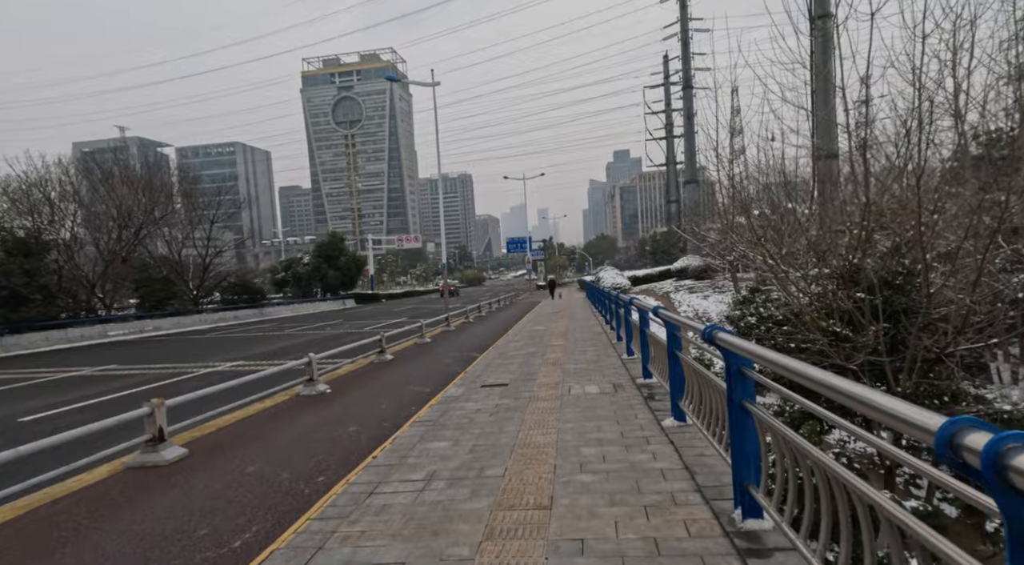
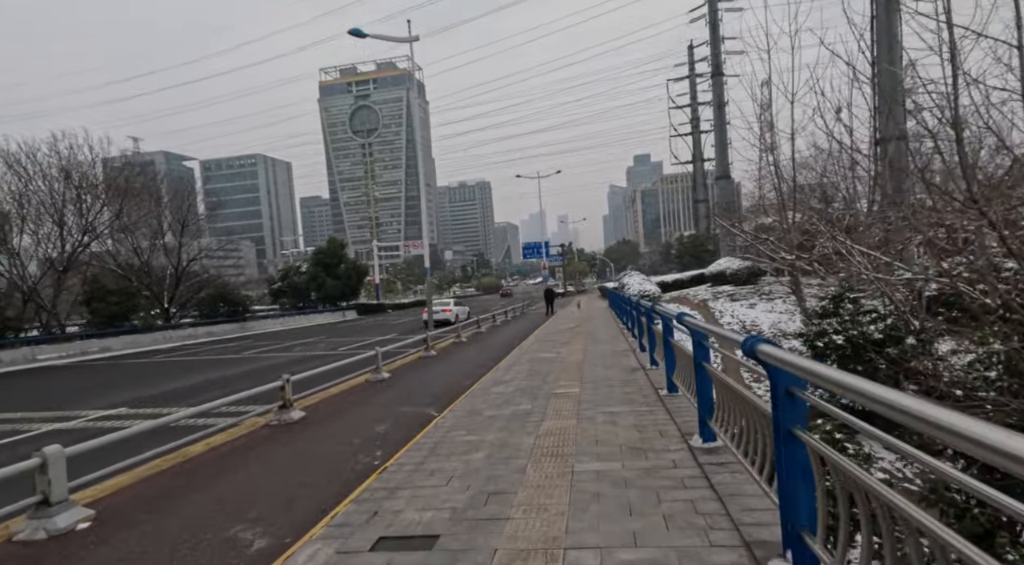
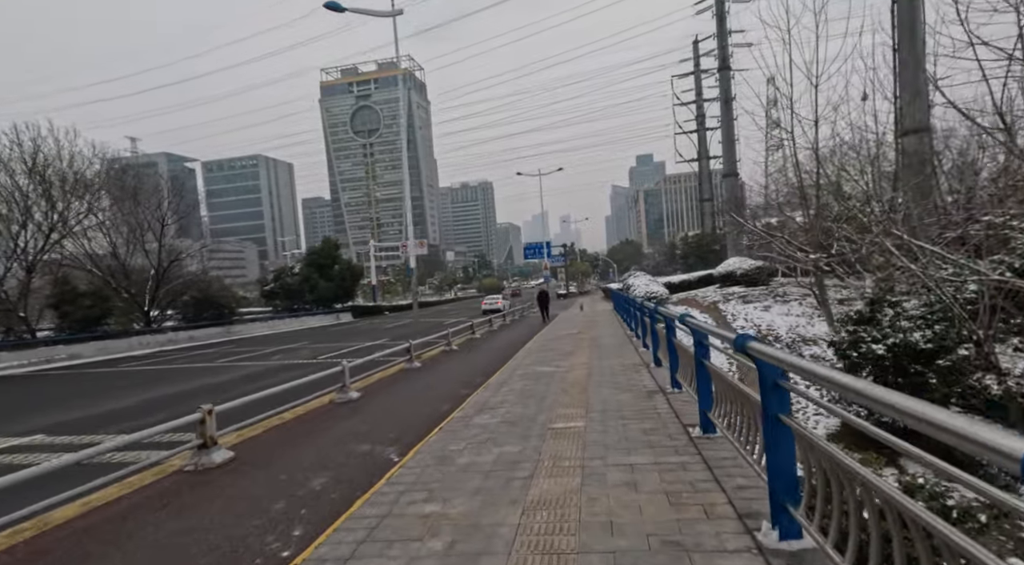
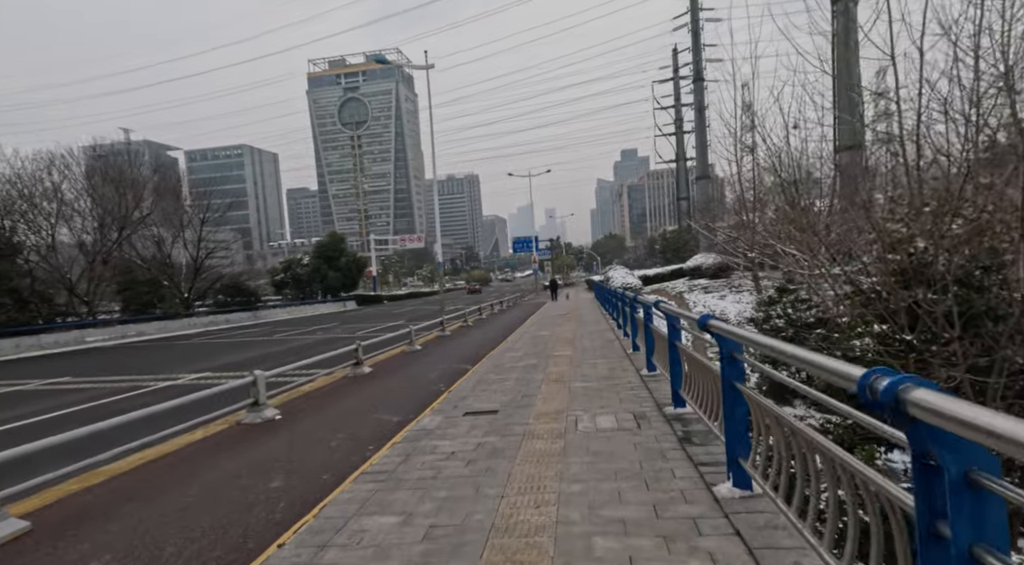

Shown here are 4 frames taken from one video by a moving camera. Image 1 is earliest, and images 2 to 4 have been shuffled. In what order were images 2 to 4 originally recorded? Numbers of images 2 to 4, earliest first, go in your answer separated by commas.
4, 2, 3
